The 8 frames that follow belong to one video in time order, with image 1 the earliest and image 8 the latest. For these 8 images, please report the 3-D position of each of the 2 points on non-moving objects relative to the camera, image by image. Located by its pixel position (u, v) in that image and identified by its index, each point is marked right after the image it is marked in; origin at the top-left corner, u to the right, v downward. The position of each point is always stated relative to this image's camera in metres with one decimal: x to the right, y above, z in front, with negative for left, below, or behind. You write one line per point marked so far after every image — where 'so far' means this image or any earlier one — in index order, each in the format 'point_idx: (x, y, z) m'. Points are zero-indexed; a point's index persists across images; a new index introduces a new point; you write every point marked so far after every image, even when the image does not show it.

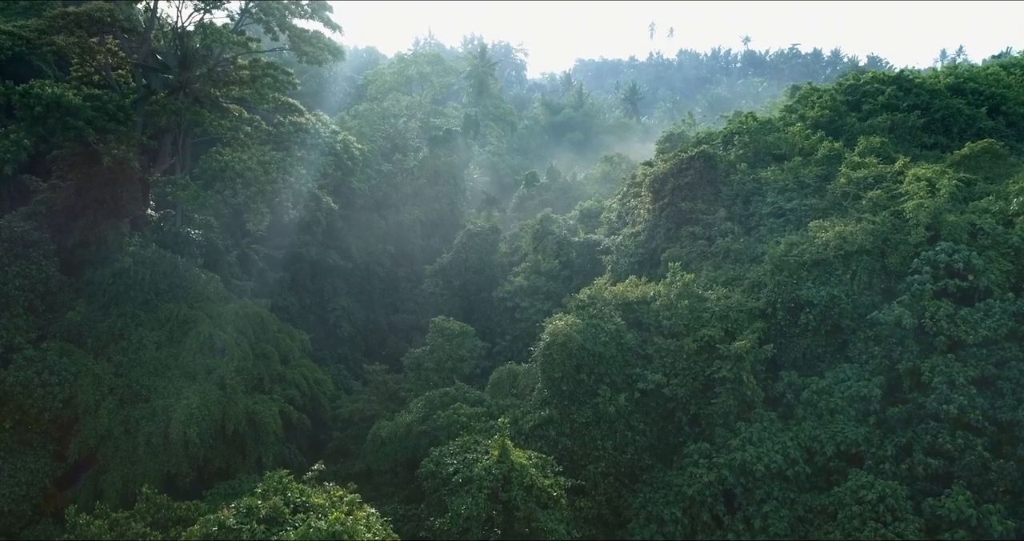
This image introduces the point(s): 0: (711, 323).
0: (+3.6, -1.0, +14.0) m
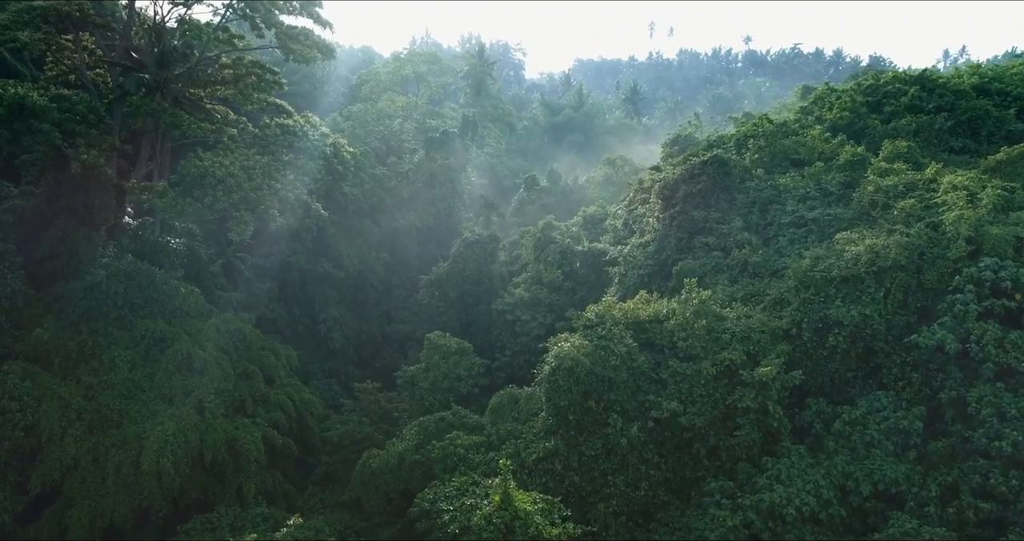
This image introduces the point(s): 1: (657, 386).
0: (+3.6, -1.2, +12.8) m
1: (+2.4, -1.9, +13.0) m
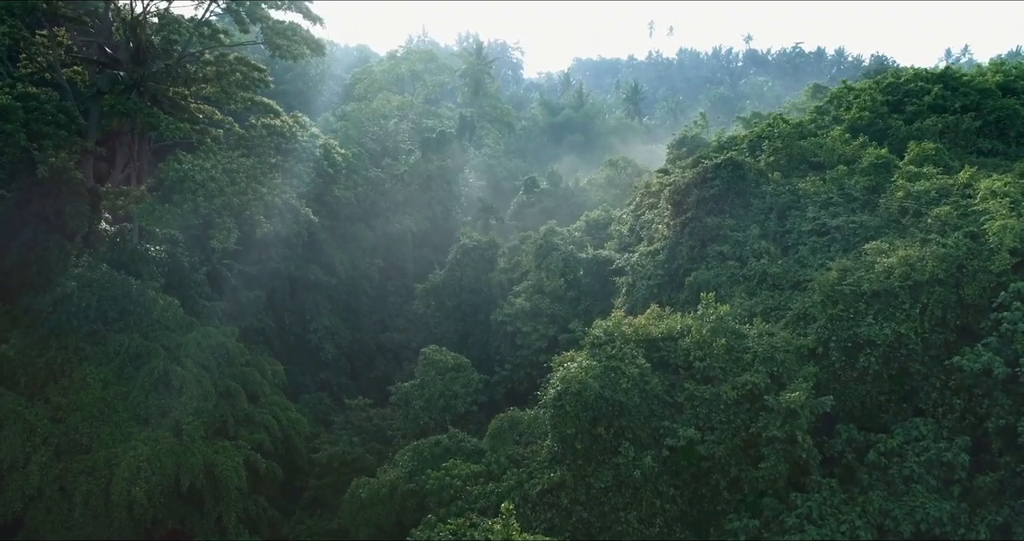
0: (+3.6, -1.5, +11.7) m
1: (+2.4, -2.1, +11.9) m
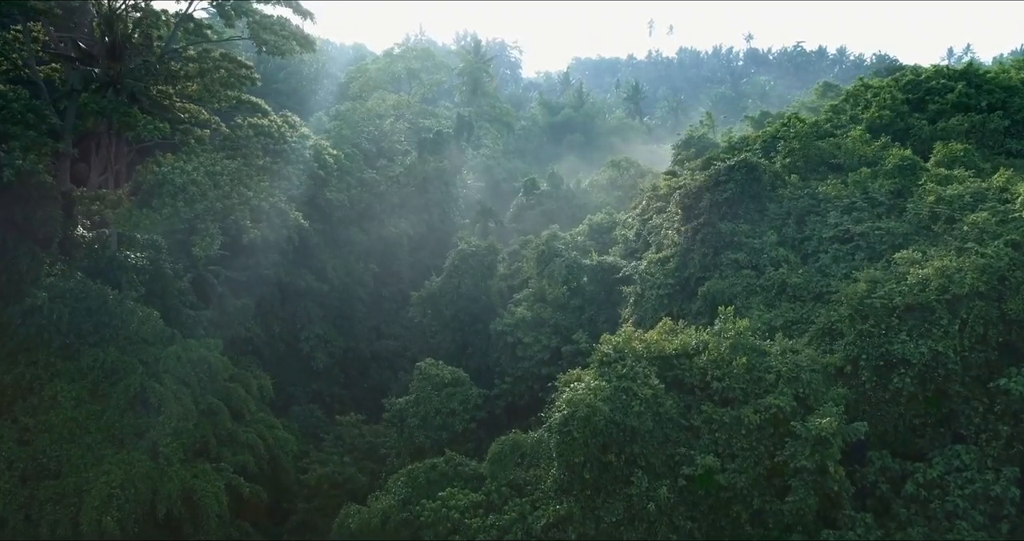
0: (+3.7, -1.6, +10.7) m
1: (+2.5, -2.3, +10.9) m
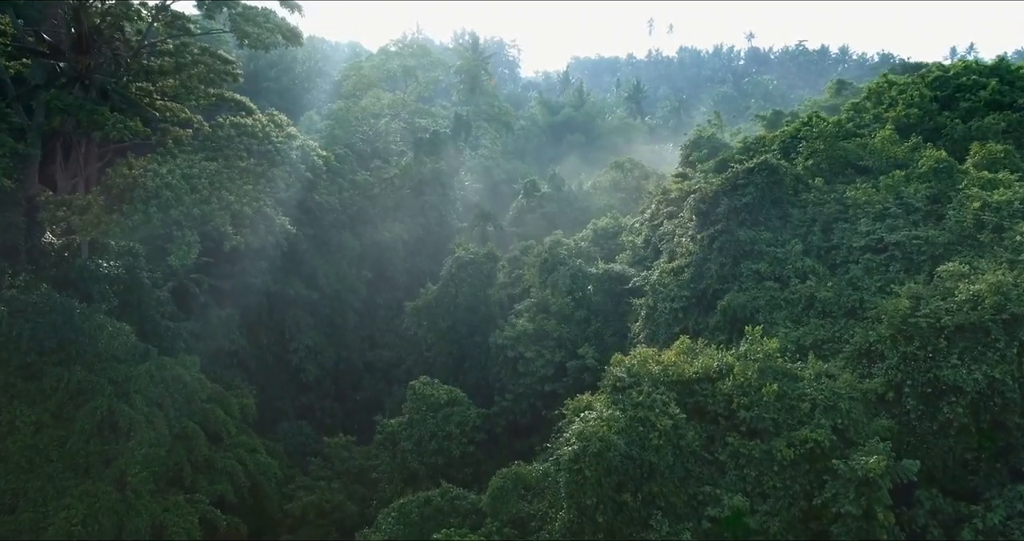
0: (+3.7, -1.8, +9.6) m
1: (+2.5, -2.5, +9.7) m
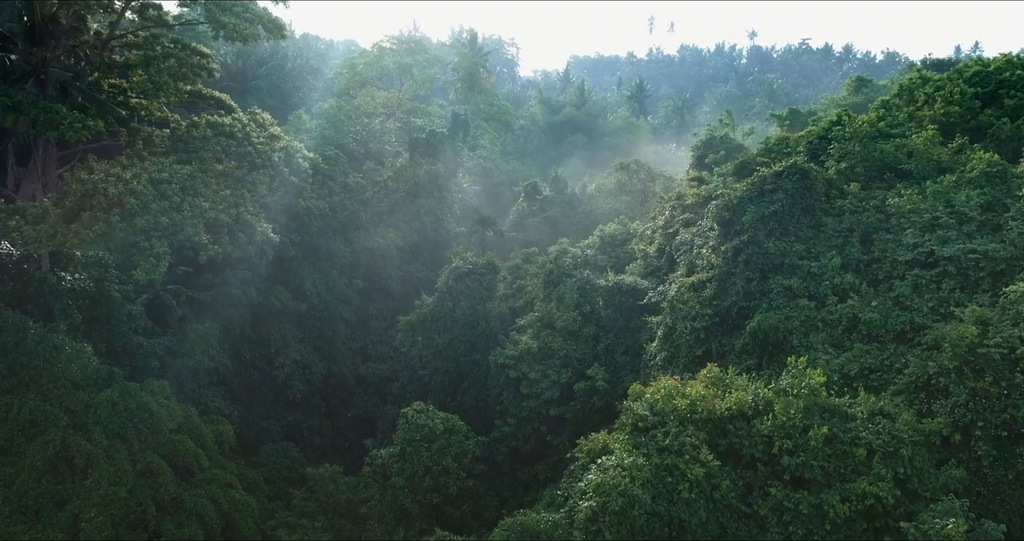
0: (+3.8, -2.1, +8.2) m
1: (+2.6, -2.8, +8.3) m
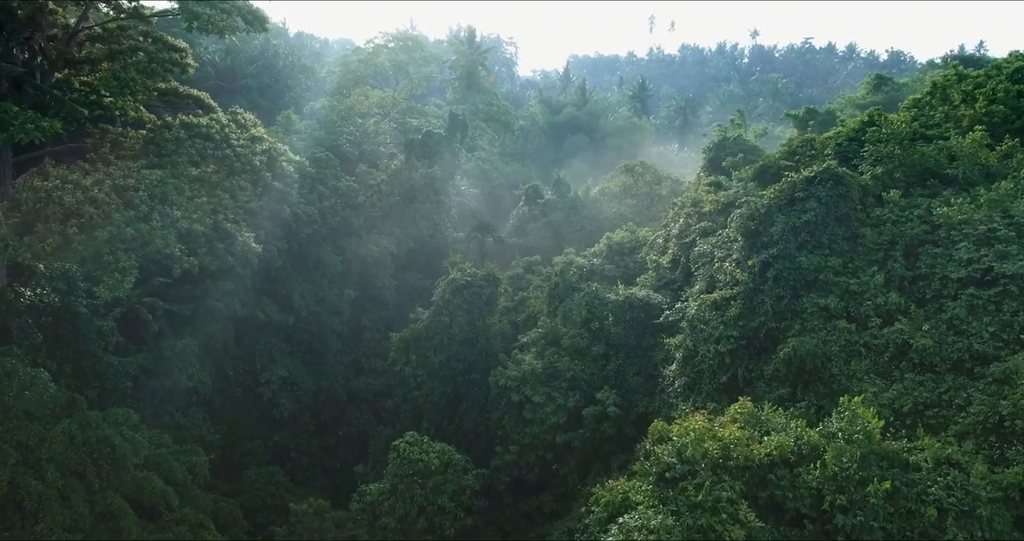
0: (+3.8, -2.3, +6.9) m
1: (+2.6, -3.0, +7.1) m
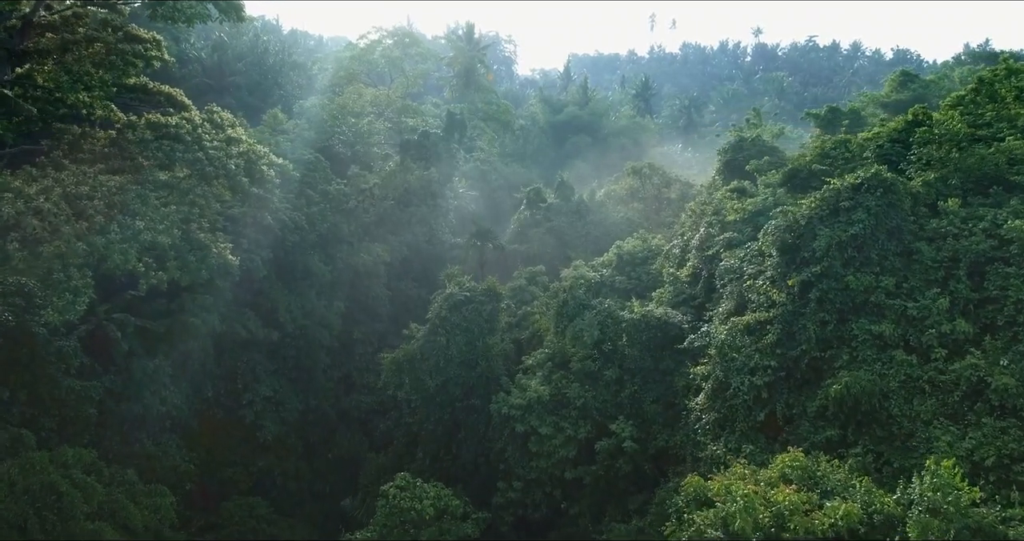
0: (+3.9, -2.6, +5.5) m
1: (+2.7, -3.3, +5.6) m
